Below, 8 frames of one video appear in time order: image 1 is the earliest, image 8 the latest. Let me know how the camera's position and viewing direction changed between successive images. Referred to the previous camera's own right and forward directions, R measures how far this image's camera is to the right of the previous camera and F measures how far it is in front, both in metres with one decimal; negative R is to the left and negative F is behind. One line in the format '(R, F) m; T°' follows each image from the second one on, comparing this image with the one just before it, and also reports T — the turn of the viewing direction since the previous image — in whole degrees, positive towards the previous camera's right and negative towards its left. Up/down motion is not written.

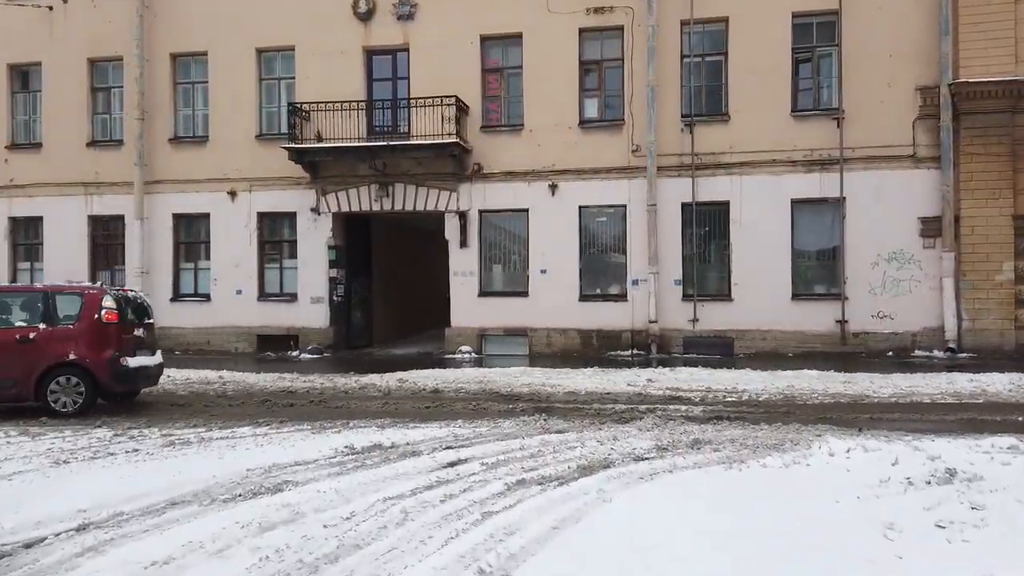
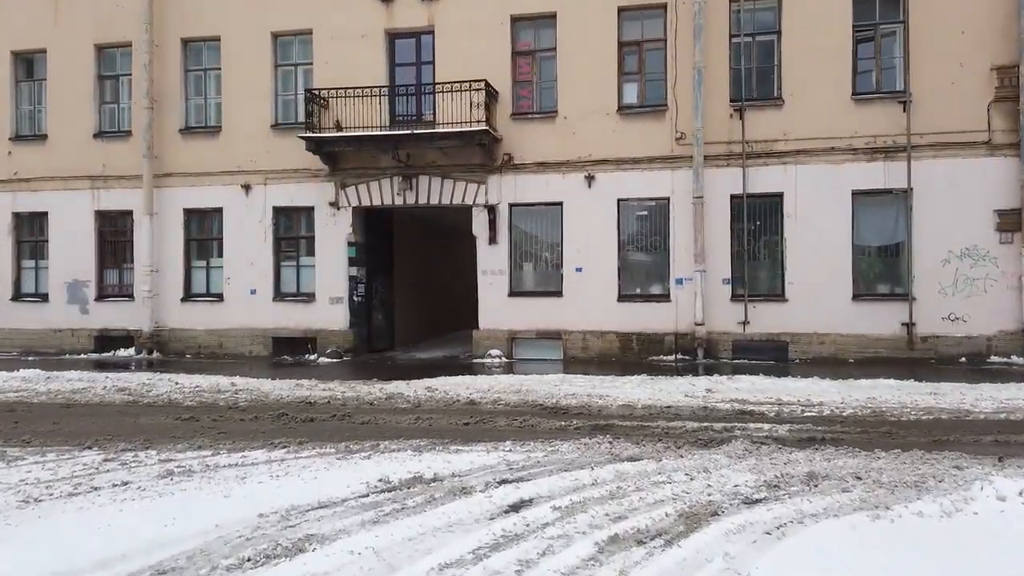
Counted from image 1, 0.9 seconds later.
(-0.4, +1.2) m; -1°
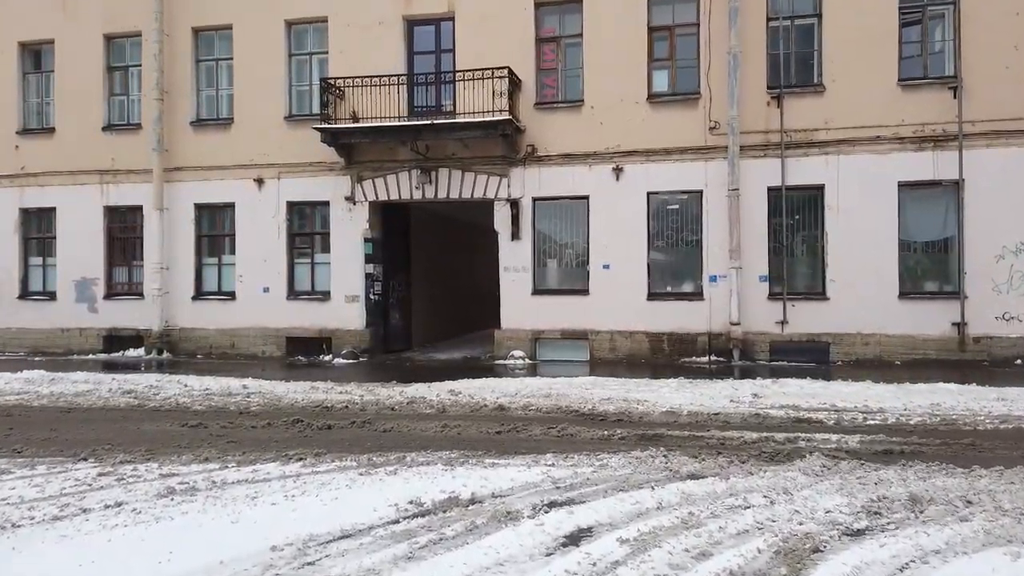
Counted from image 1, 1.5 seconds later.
(-0.2, +0.7) m; -1°
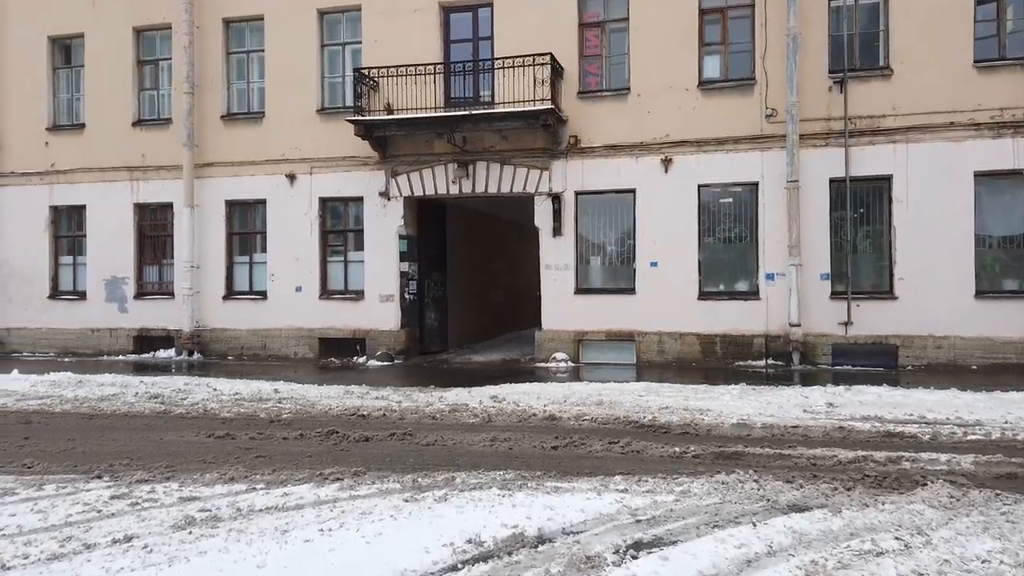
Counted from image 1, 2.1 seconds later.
(-0.2, +0.7) m; -2°
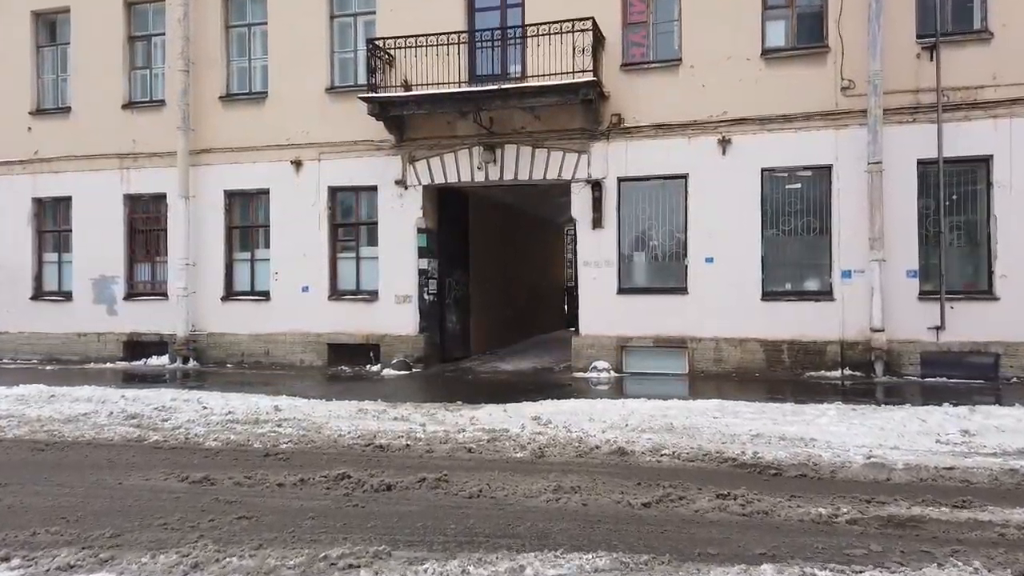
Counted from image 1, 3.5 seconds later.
(-0.4, +1.7) m; -1°
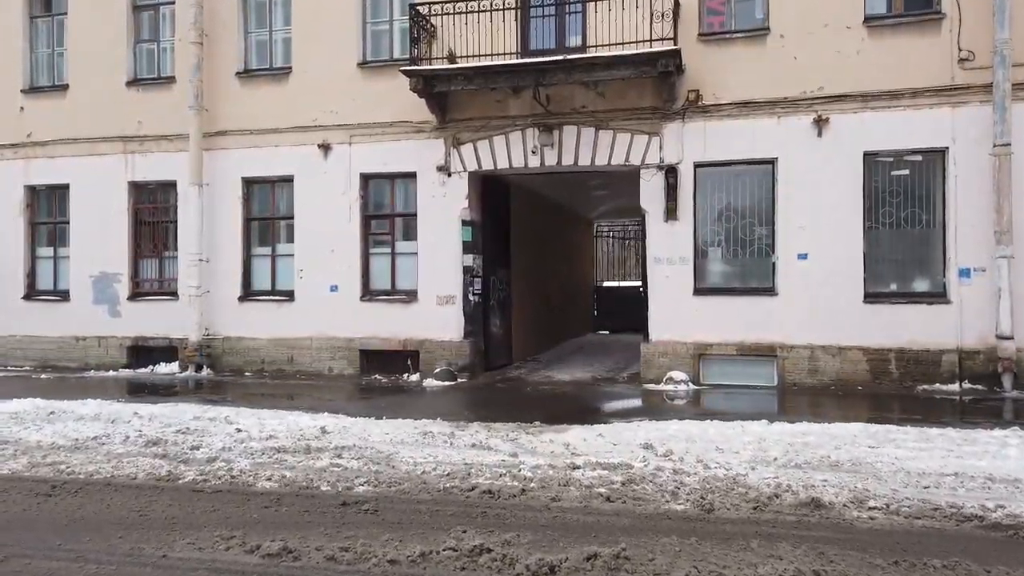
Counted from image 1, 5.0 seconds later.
(-1.1, +1.5) m; +1°
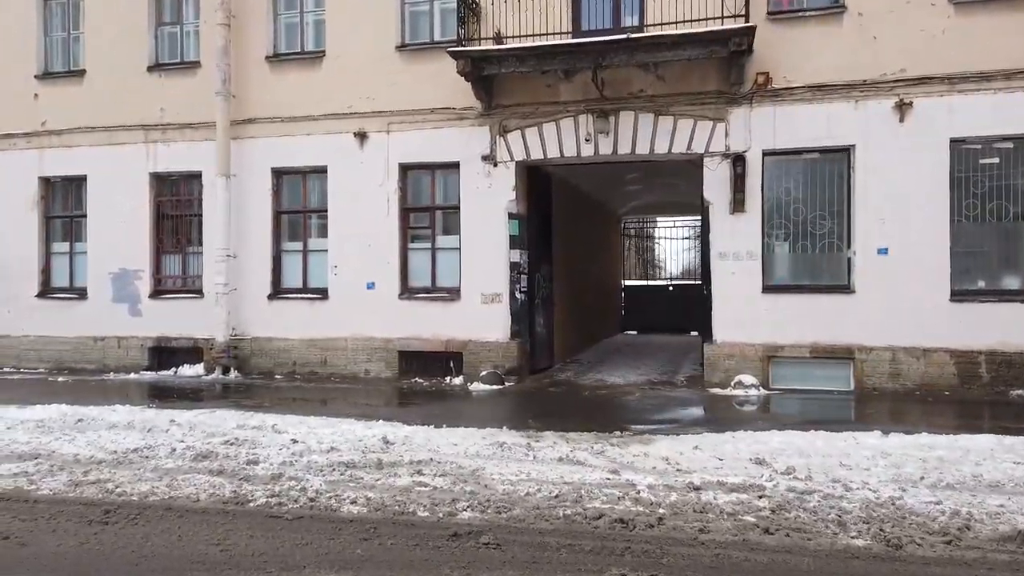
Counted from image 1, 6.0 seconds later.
(-0.8, +0.7) m; 0°
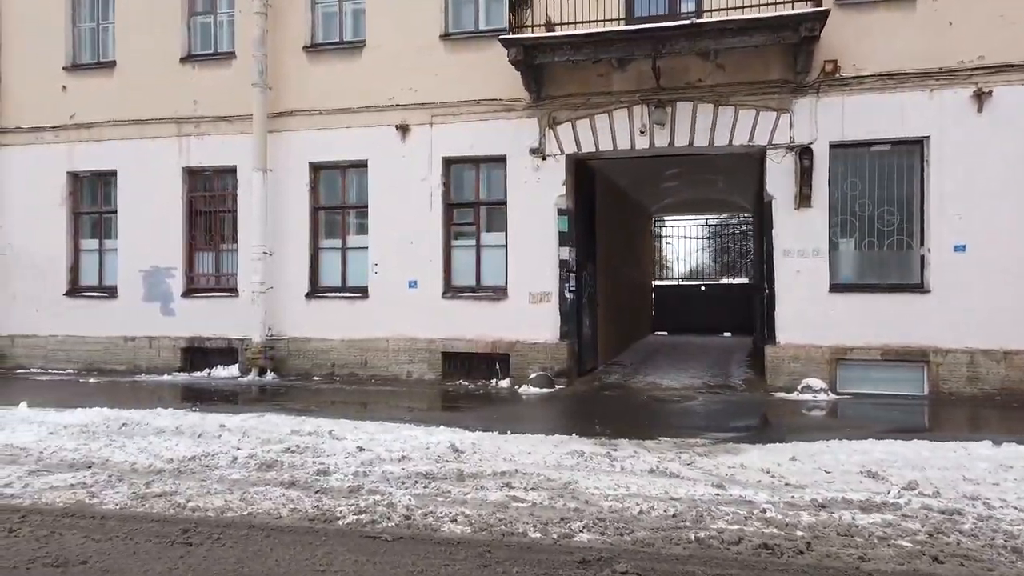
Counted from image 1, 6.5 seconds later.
(-0.7, +0.4) m; 0°
